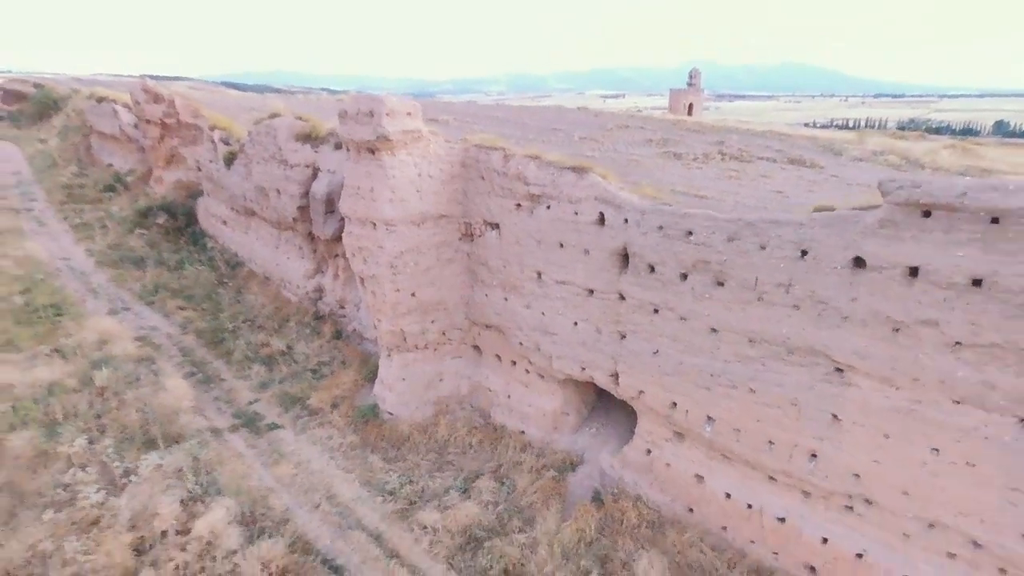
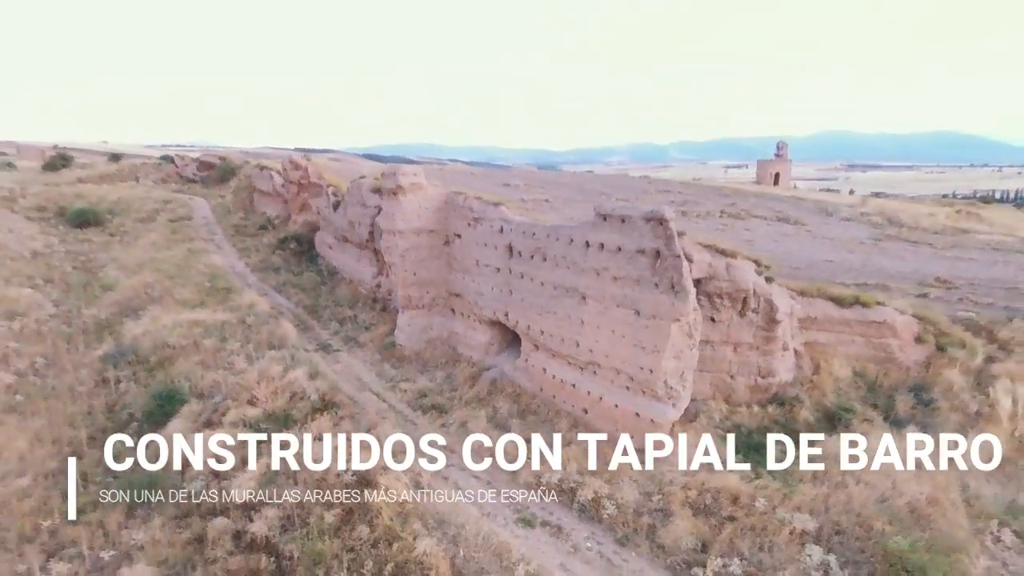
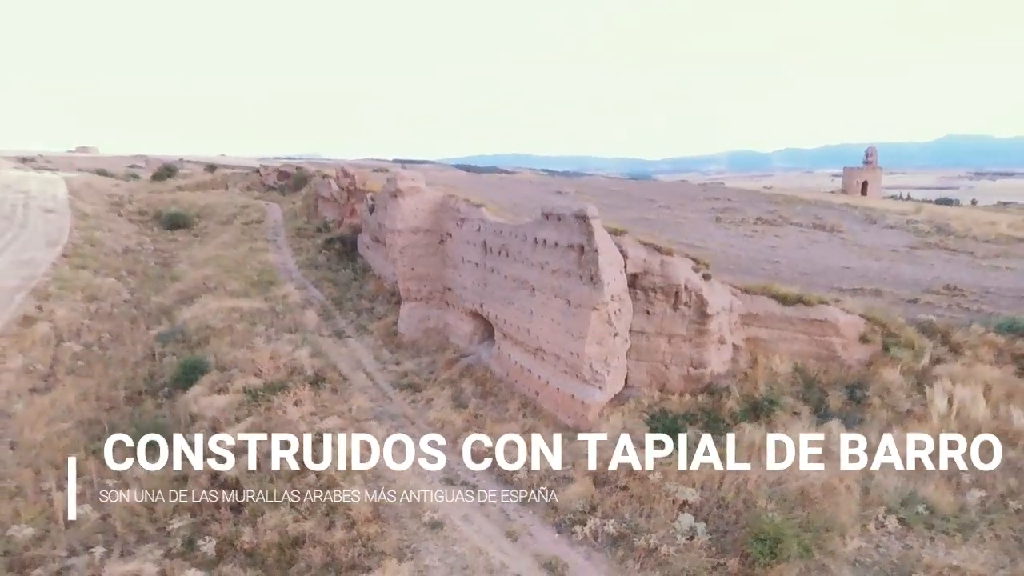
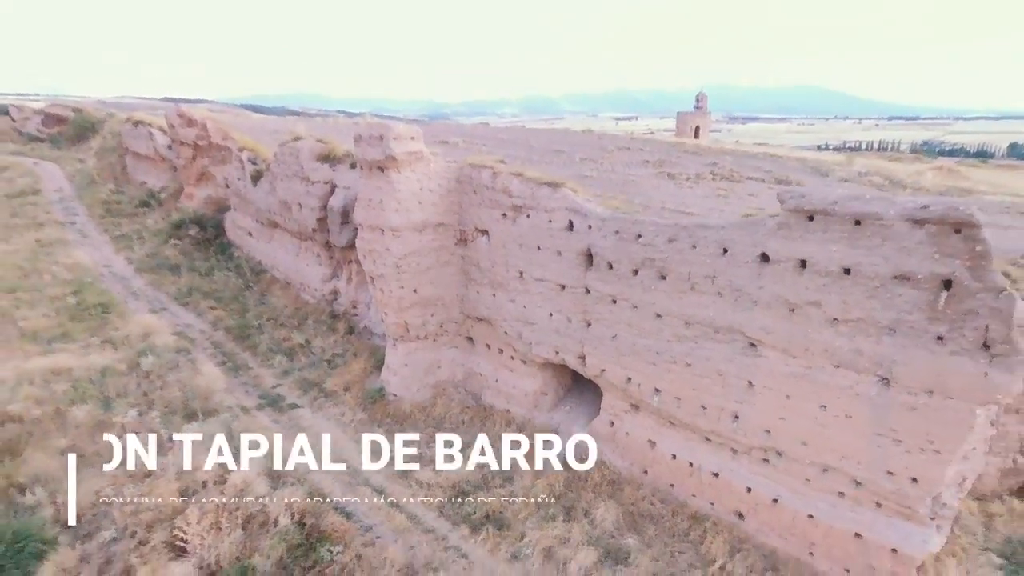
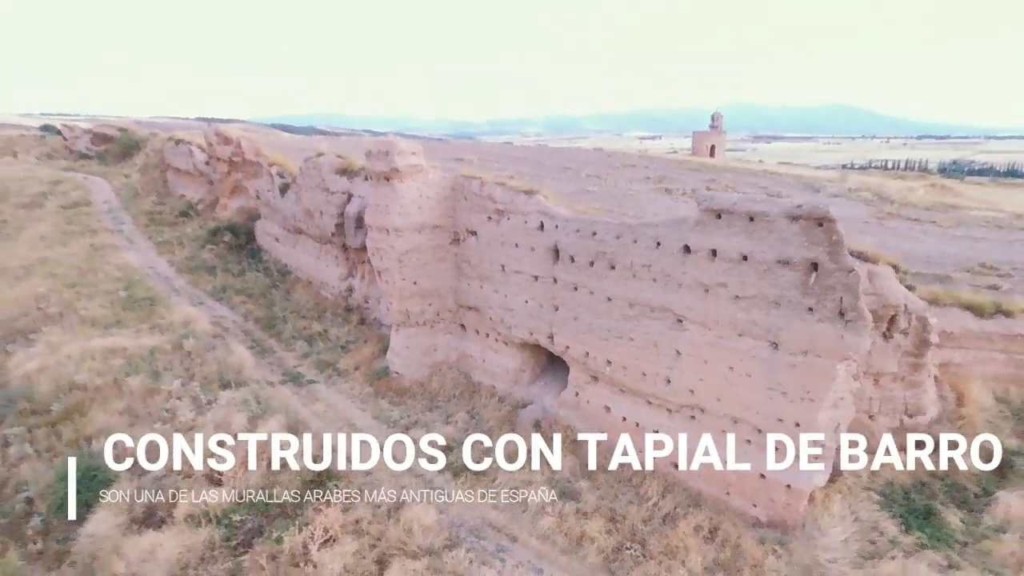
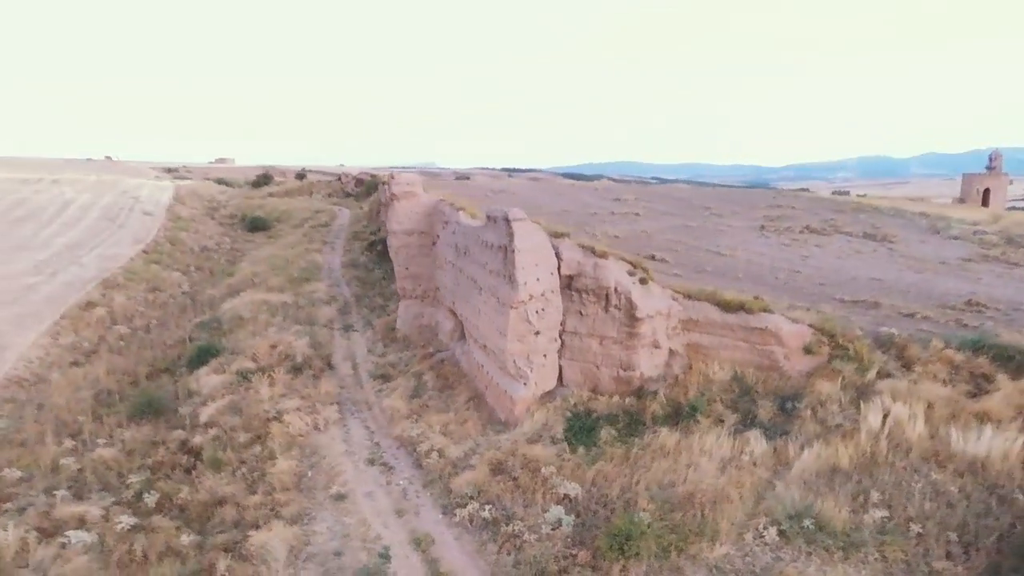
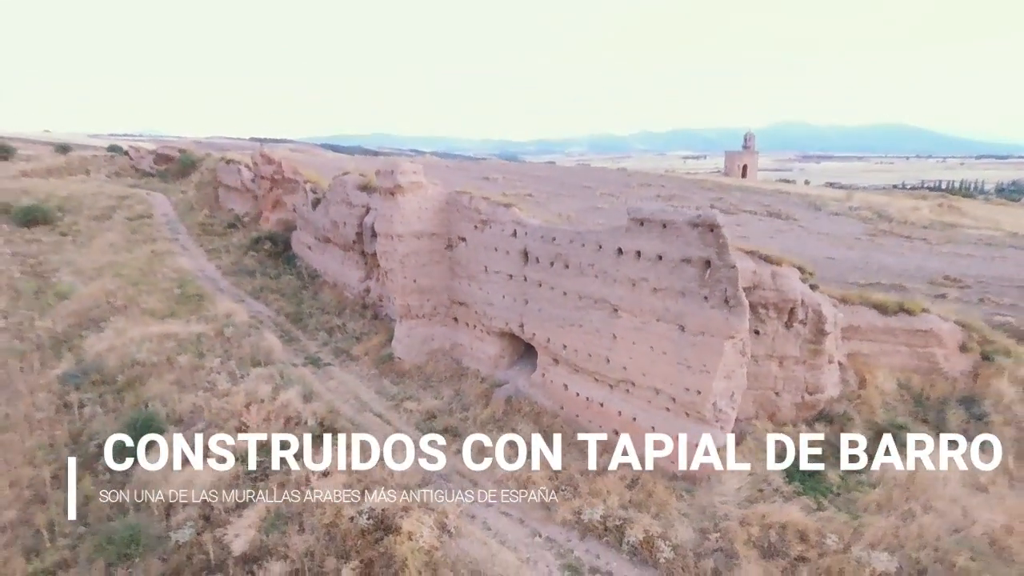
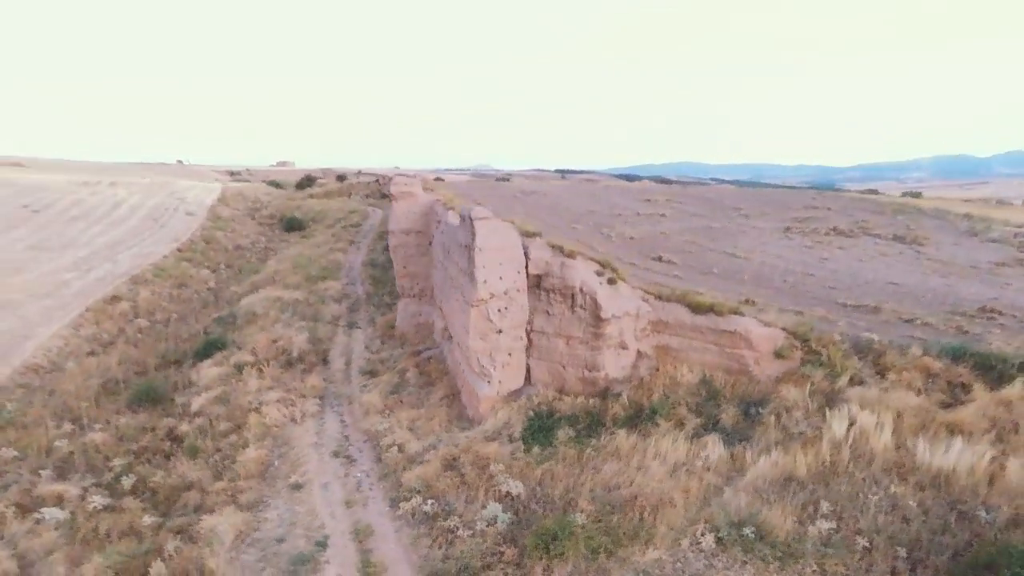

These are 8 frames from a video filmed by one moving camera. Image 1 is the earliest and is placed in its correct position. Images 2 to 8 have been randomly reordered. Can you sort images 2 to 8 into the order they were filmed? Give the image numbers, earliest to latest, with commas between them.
4, 5, 7, 2, 3, 6, 8
